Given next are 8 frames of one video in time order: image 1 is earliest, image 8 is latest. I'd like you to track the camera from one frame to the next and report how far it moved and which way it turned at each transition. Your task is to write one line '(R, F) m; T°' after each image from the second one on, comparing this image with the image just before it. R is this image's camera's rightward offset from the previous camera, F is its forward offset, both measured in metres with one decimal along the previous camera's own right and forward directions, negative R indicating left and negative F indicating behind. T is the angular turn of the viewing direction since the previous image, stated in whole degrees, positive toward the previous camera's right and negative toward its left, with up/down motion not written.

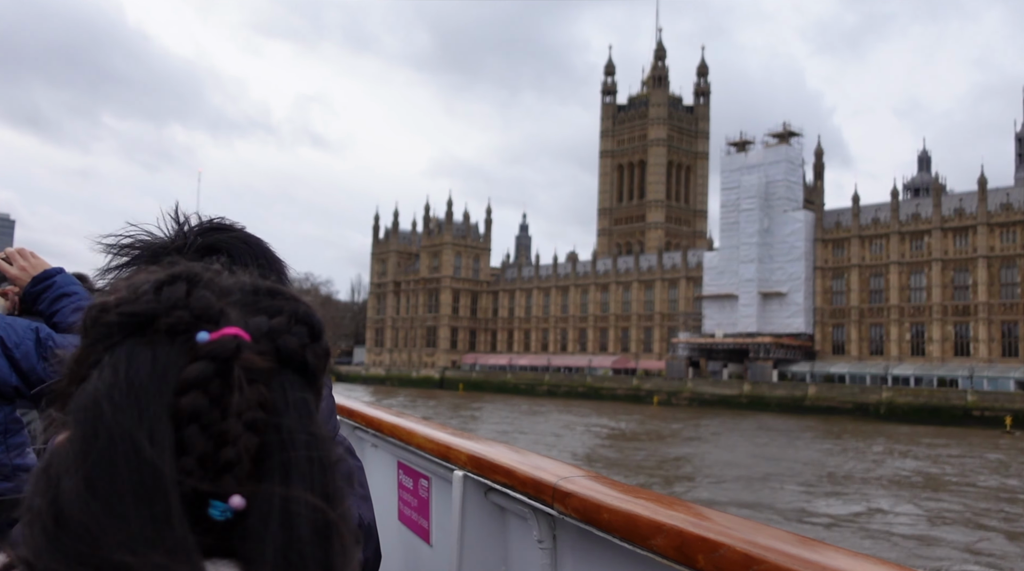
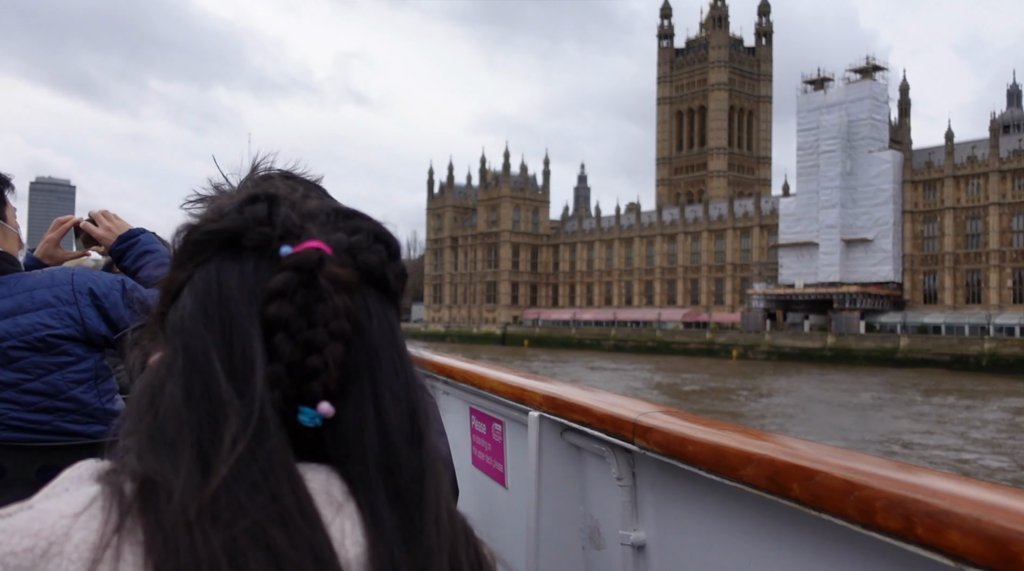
(-0.4, +0.6) m; -3°
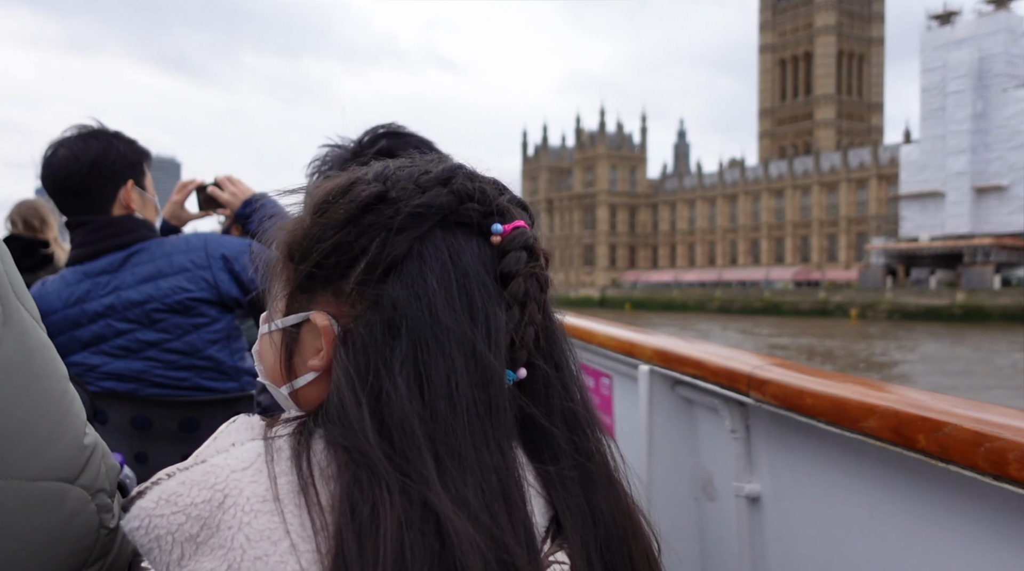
(-0.1, +0.5) m; -6°
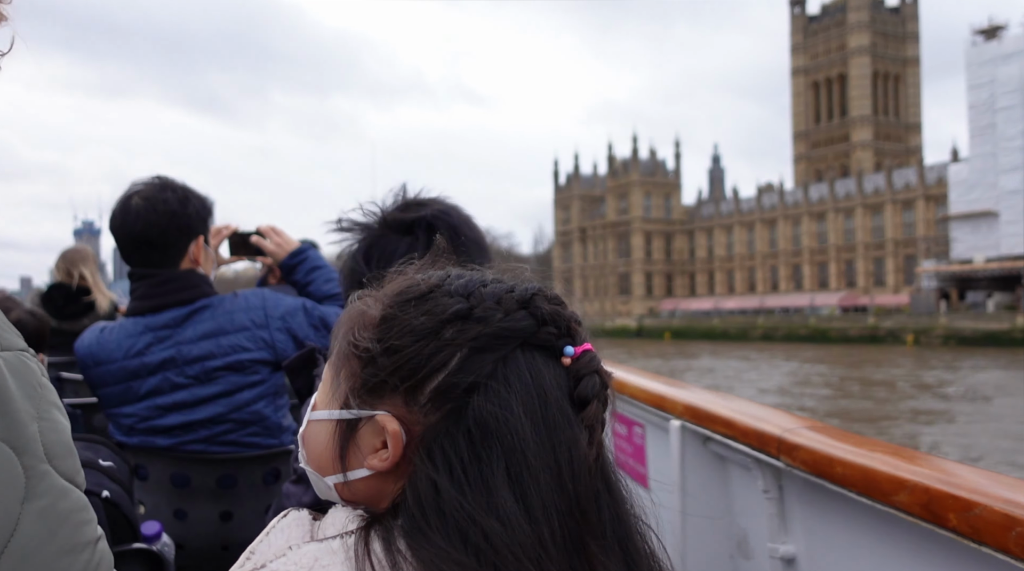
(-0.2, +0.4) m; -2°
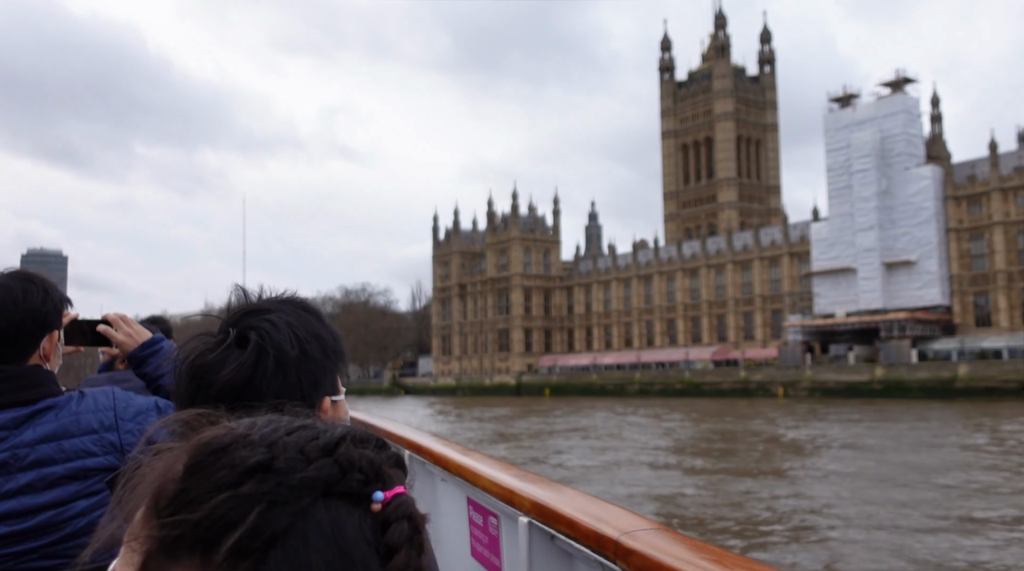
(+0.1, +0.2) m; +8°
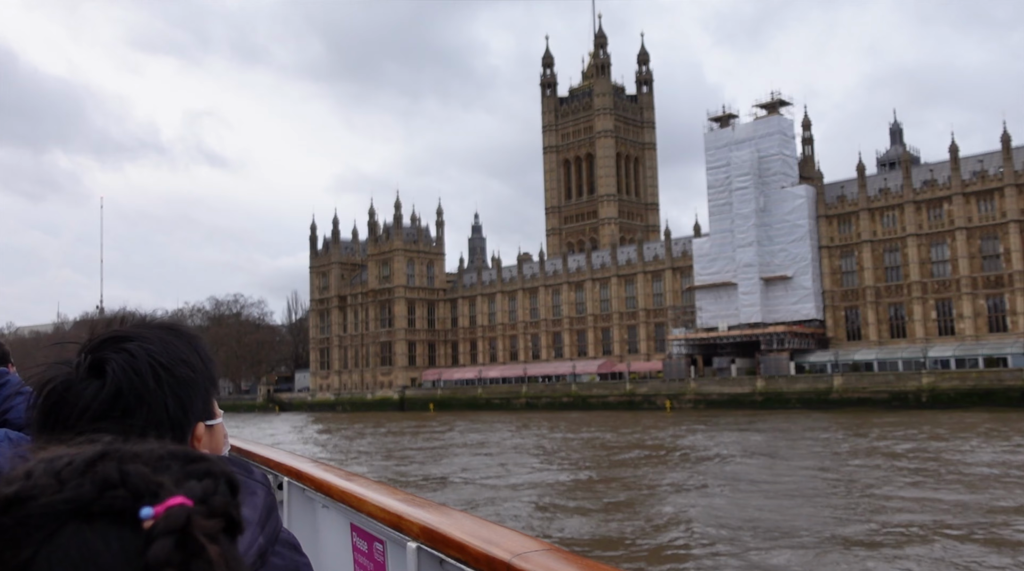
(-0.2, +0.3) m; +8°
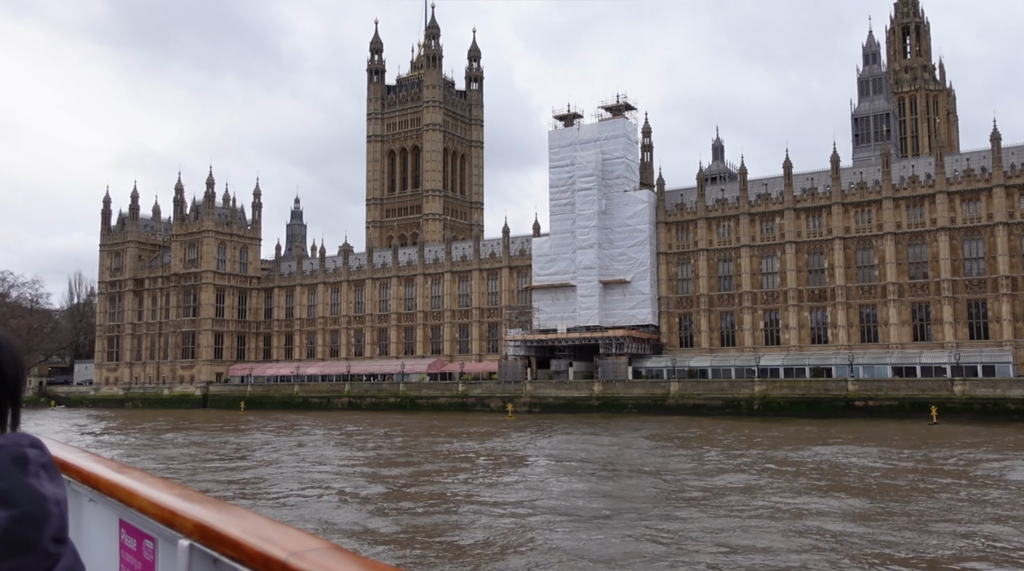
(-0.5, +0.8) m; +13°
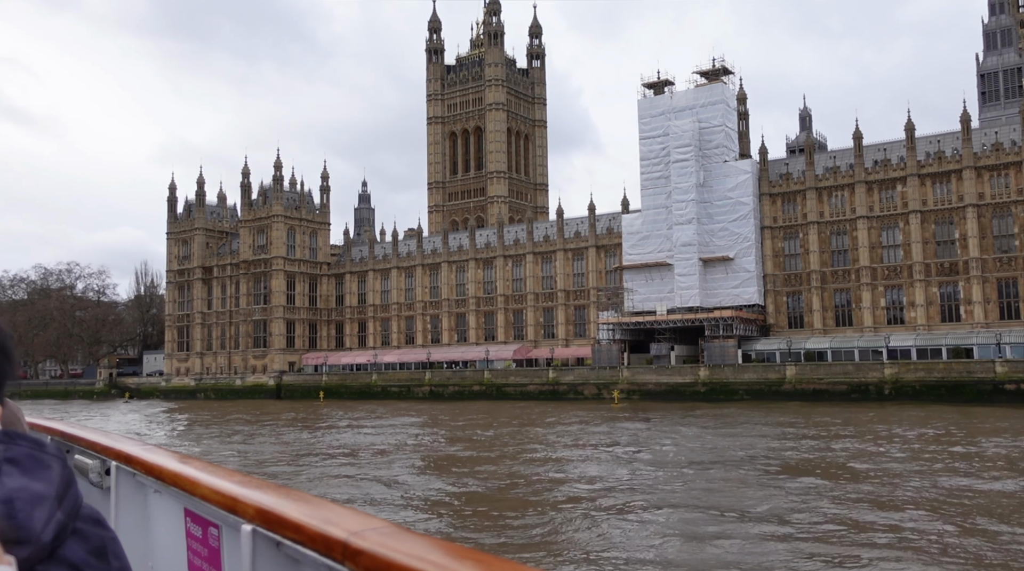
(-0.7, +0.9) m; -3°
